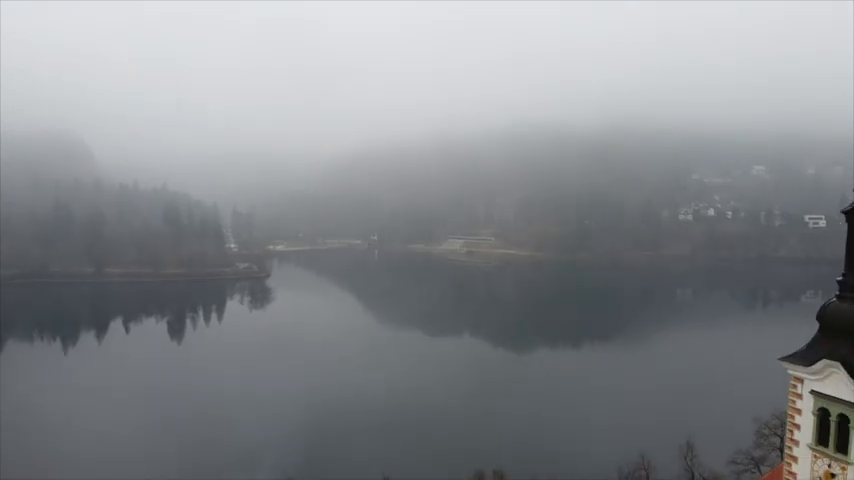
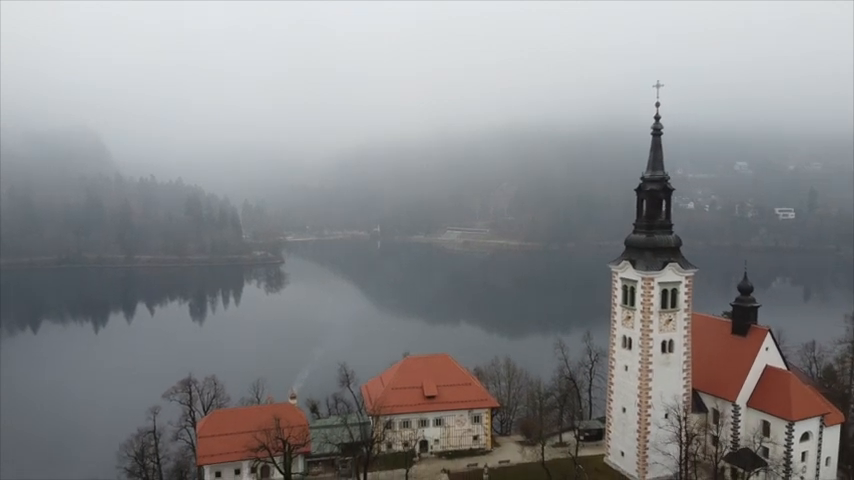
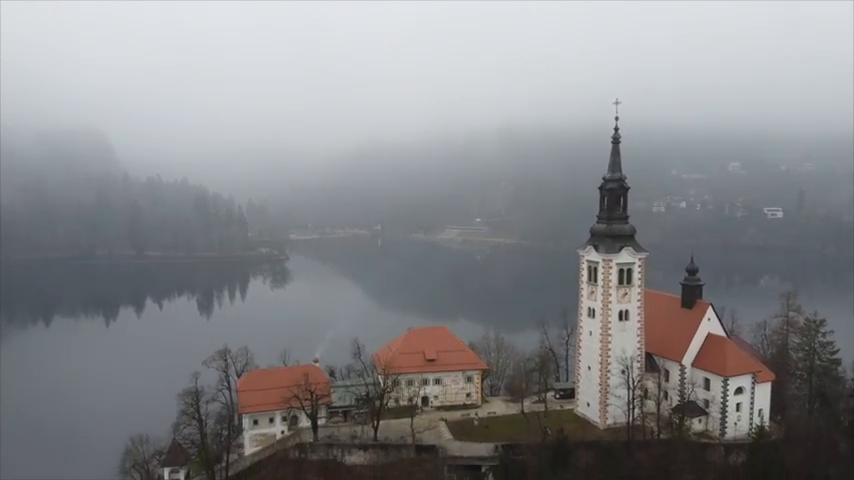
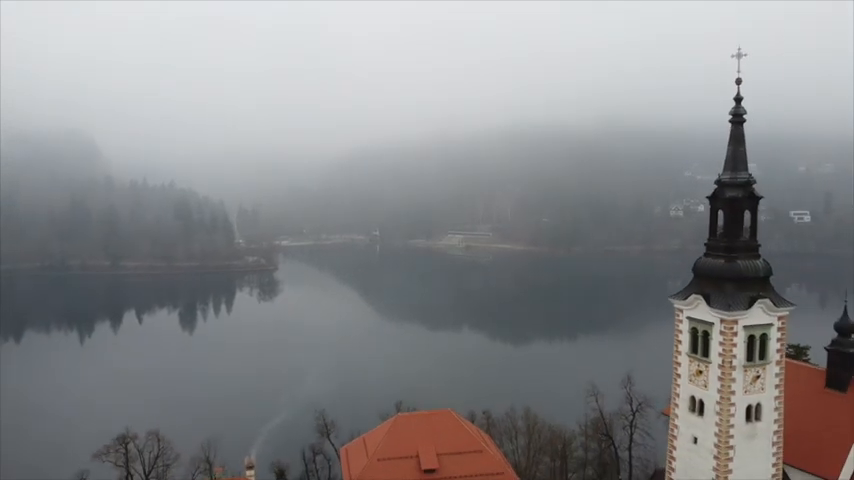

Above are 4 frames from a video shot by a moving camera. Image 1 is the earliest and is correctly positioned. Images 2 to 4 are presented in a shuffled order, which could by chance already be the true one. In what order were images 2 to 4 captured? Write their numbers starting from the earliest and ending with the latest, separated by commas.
4, 2, 3
